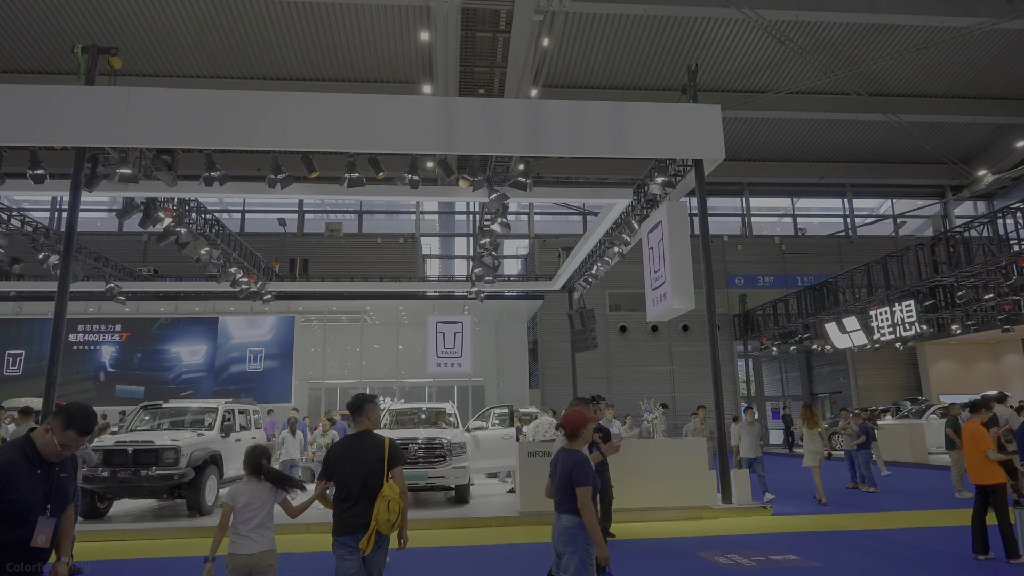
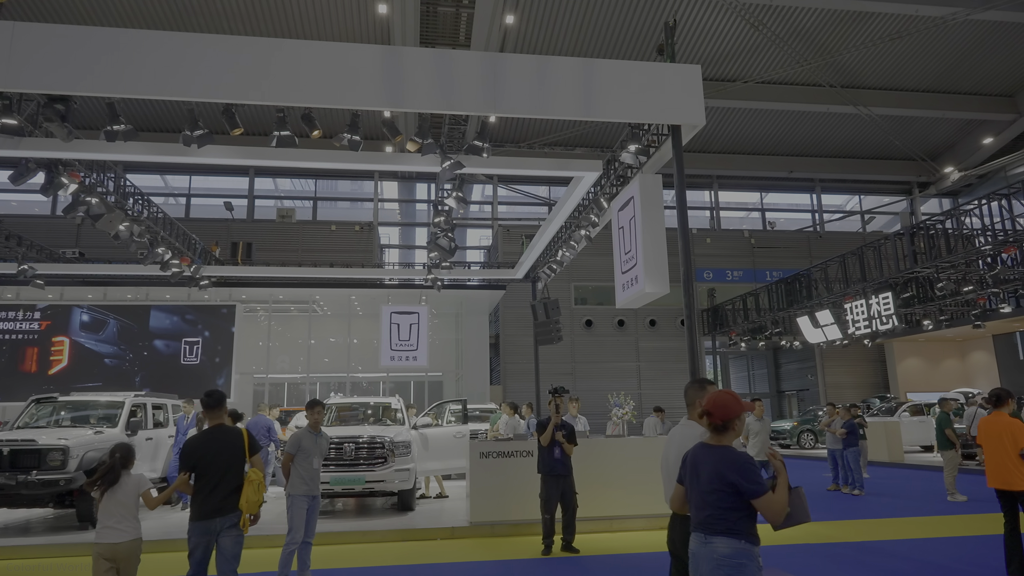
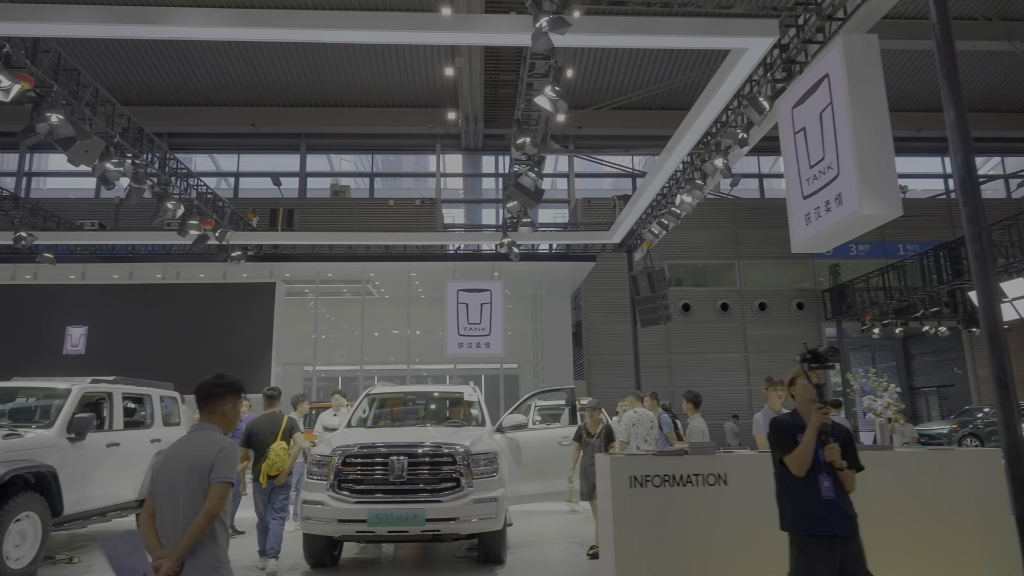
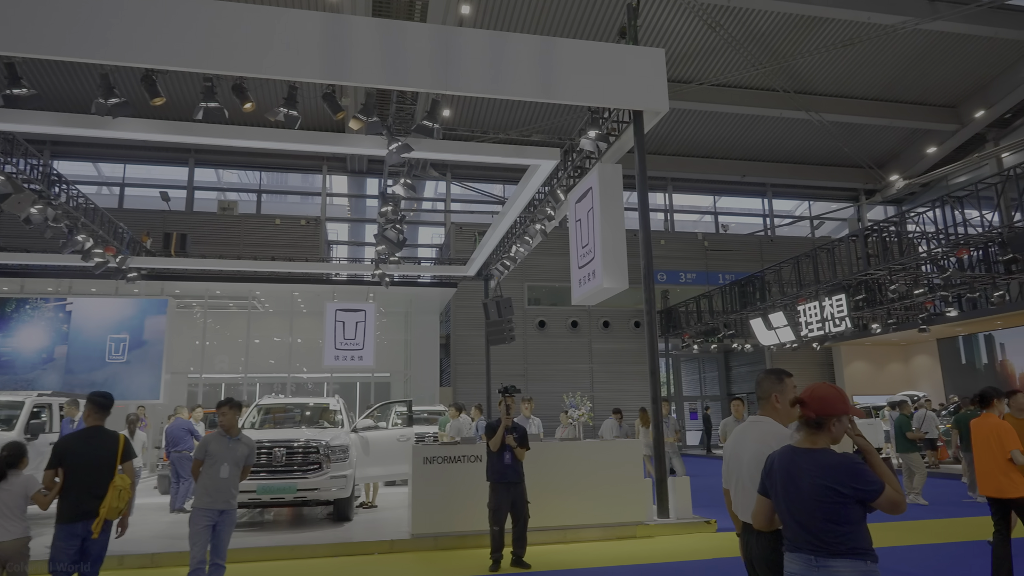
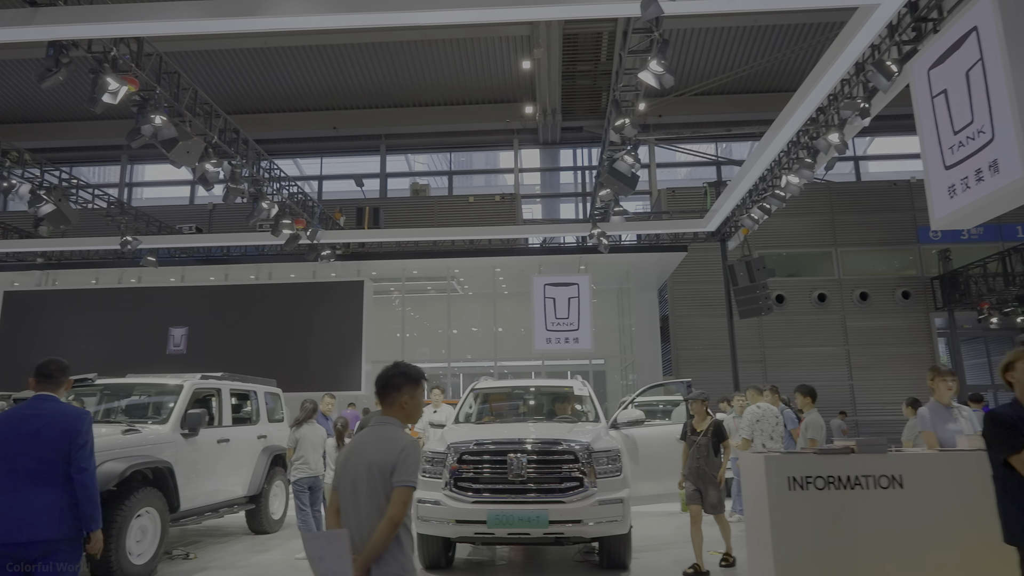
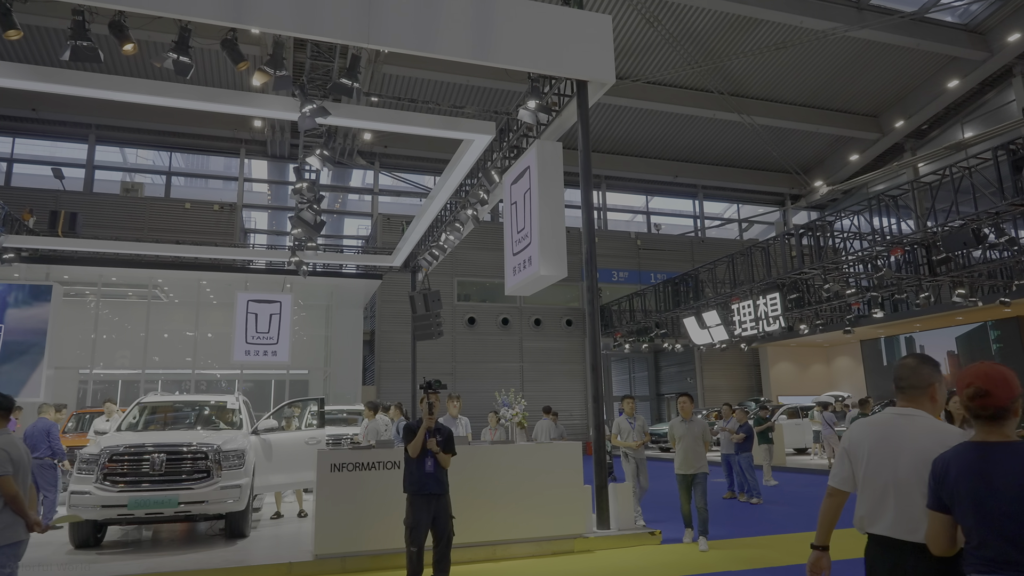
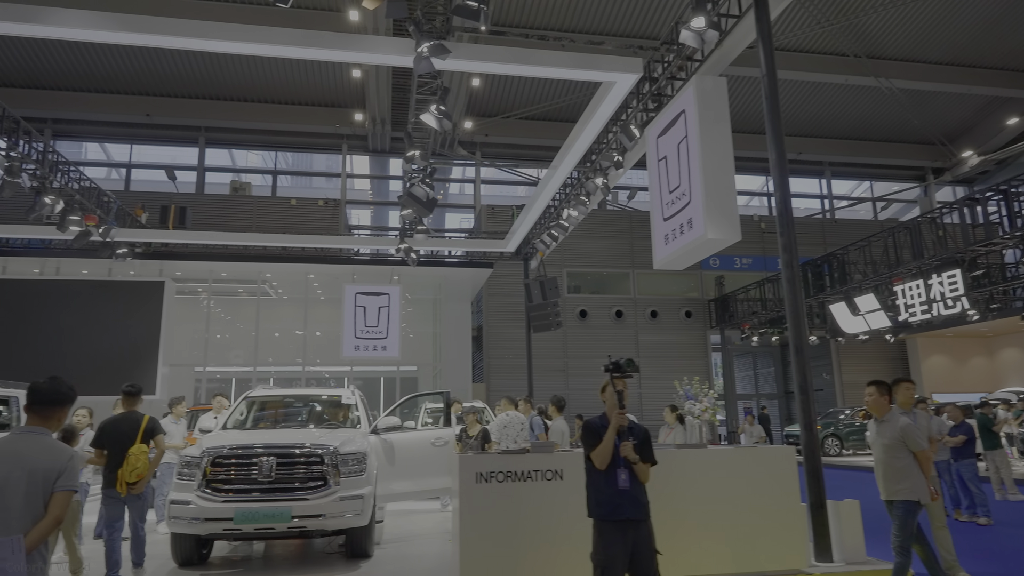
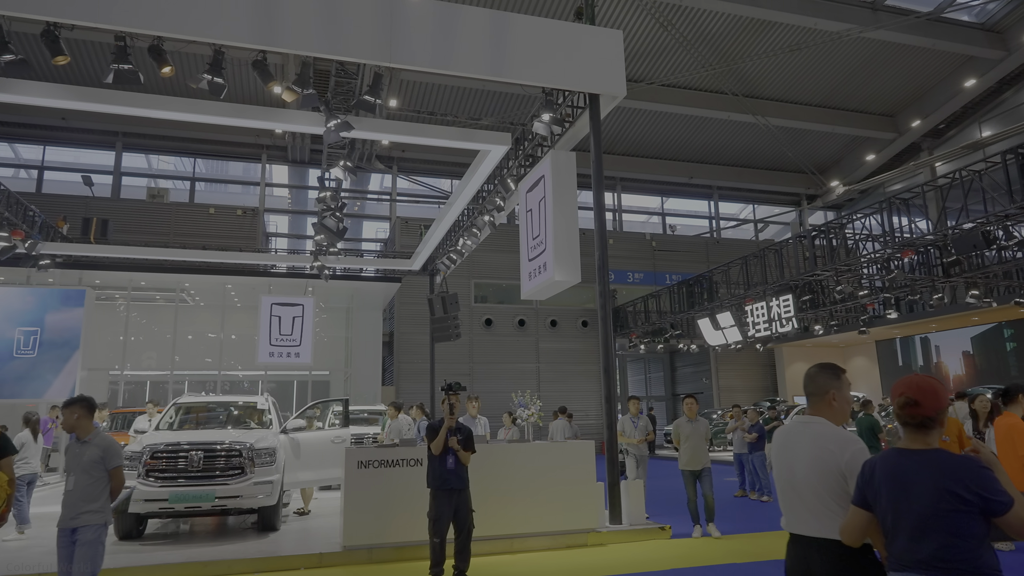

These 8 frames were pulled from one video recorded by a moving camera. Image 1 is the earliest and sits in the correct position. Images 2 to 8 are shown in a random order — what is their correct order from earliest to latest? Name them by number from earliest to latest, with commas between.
2, 4, 8, 6, 7, 3, 5
